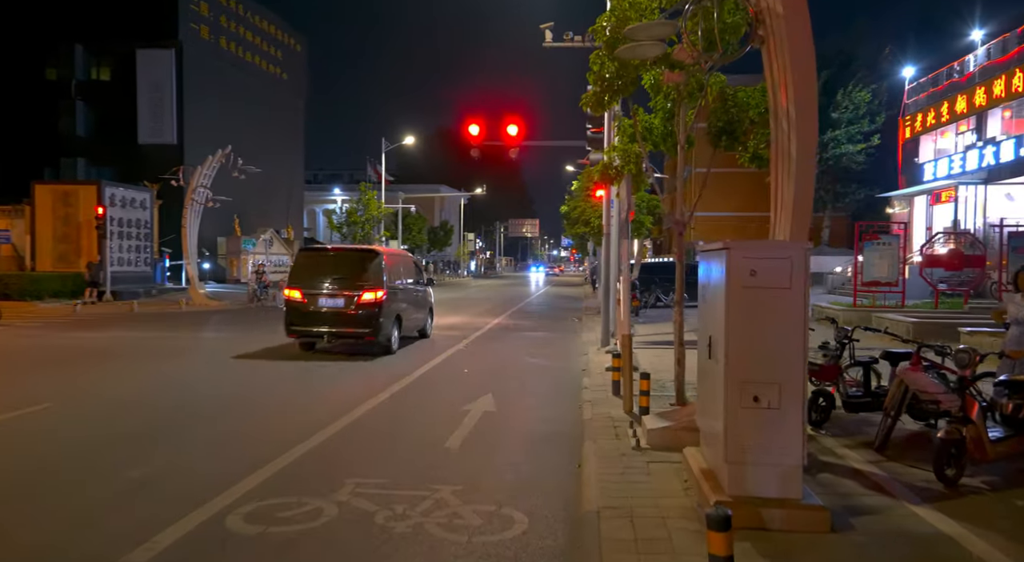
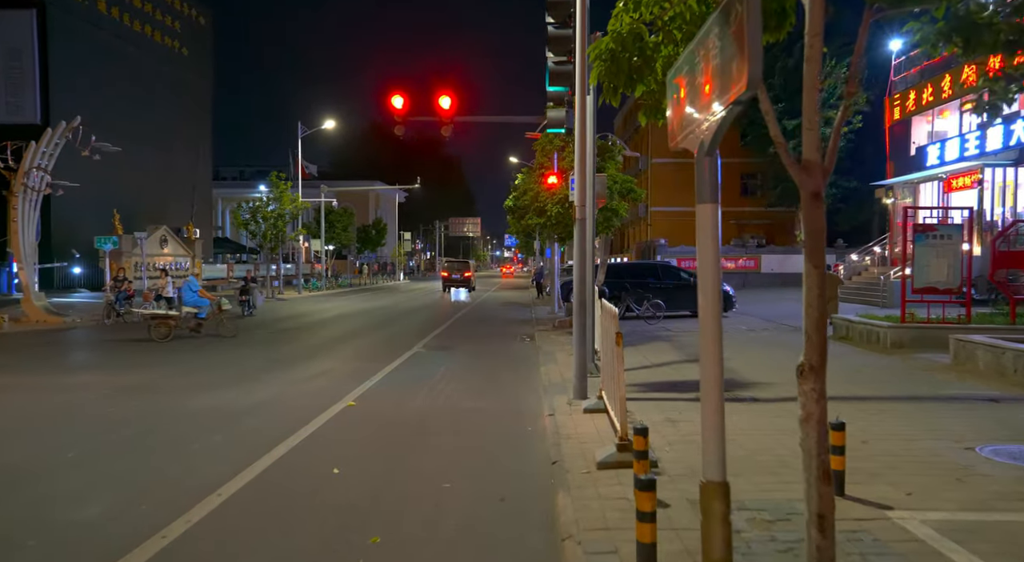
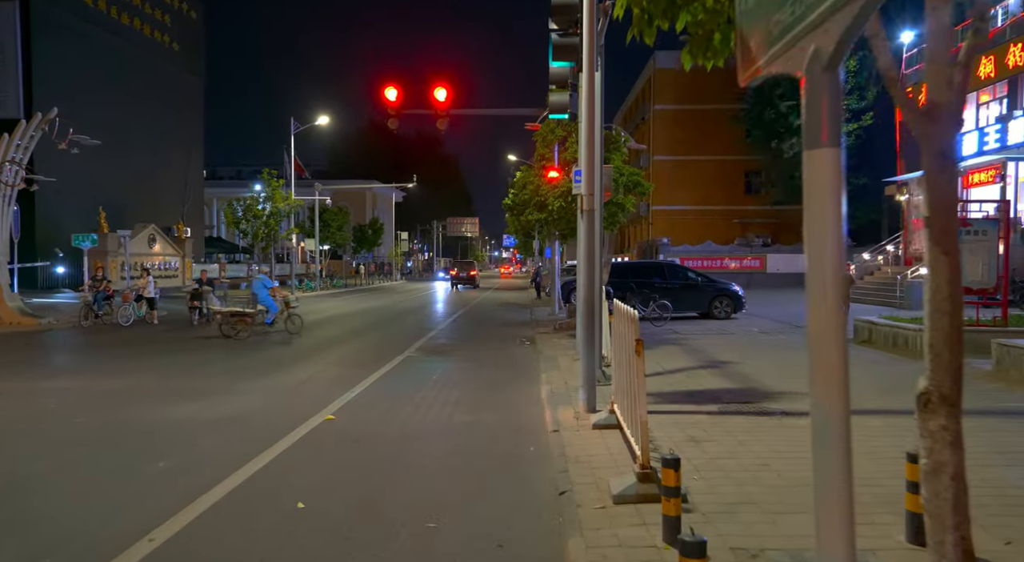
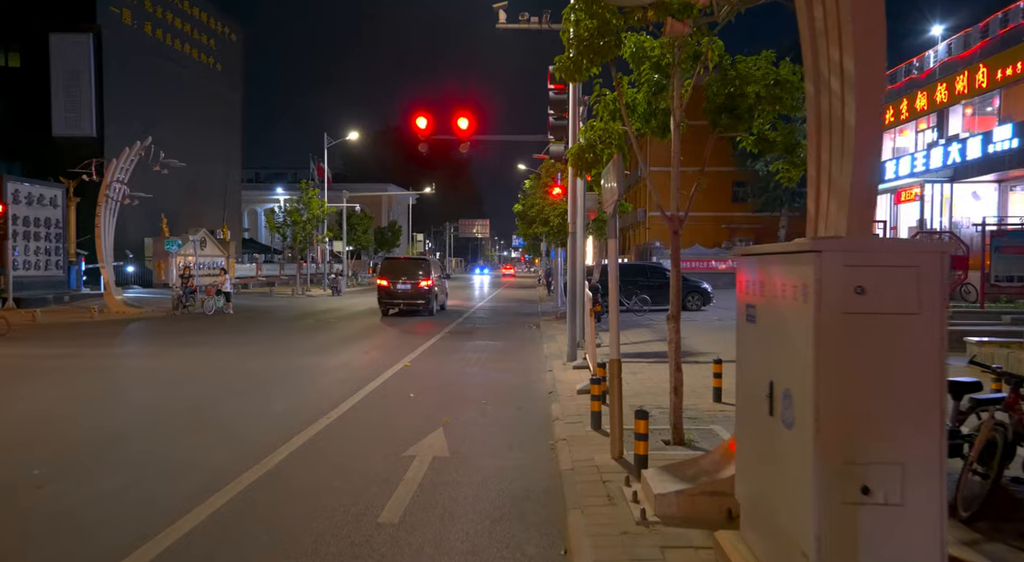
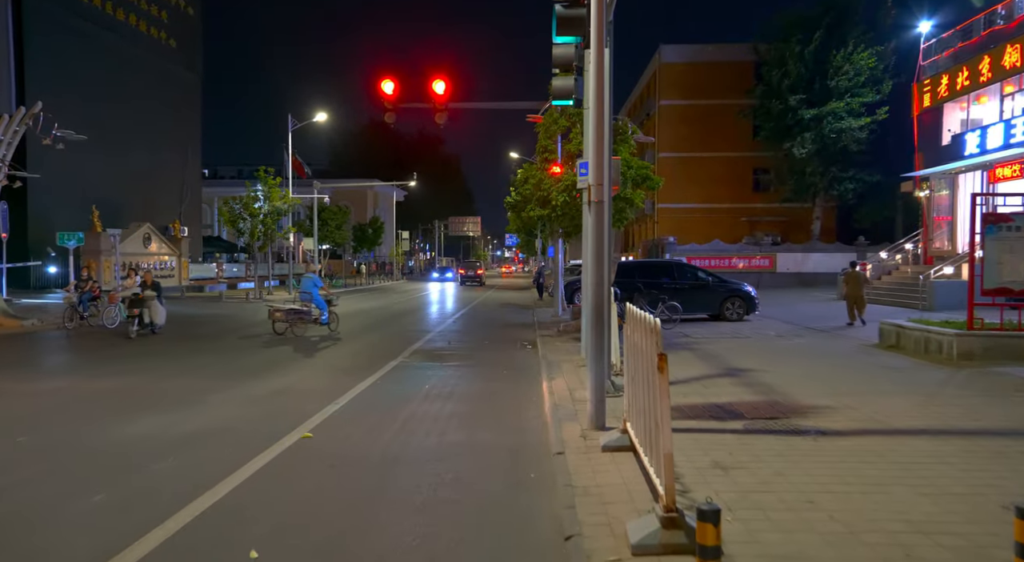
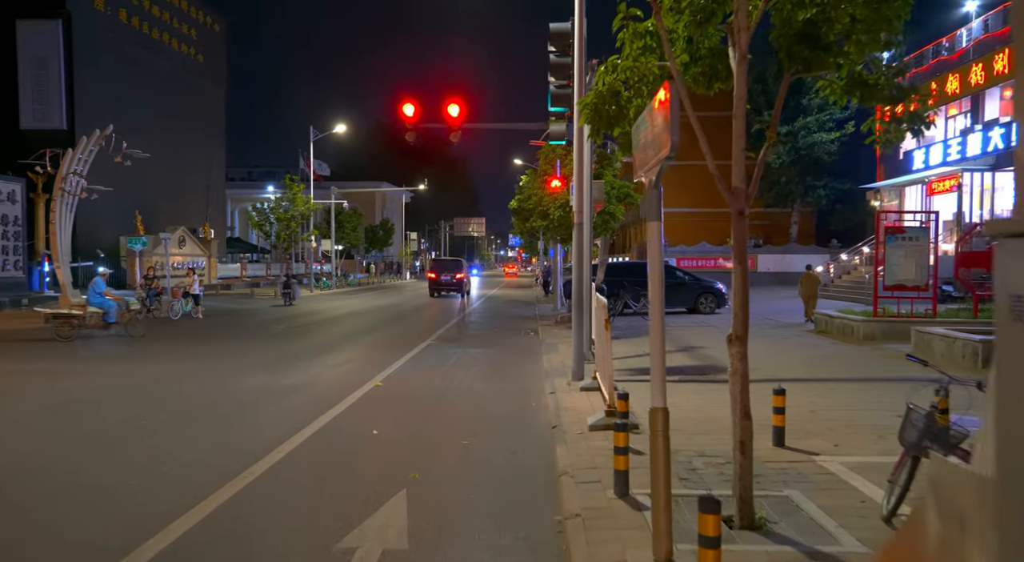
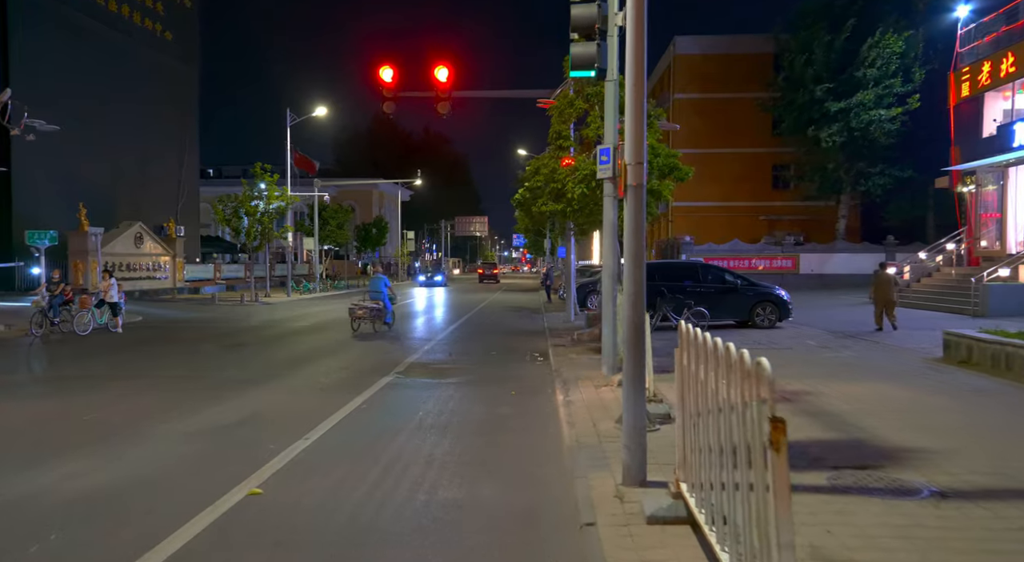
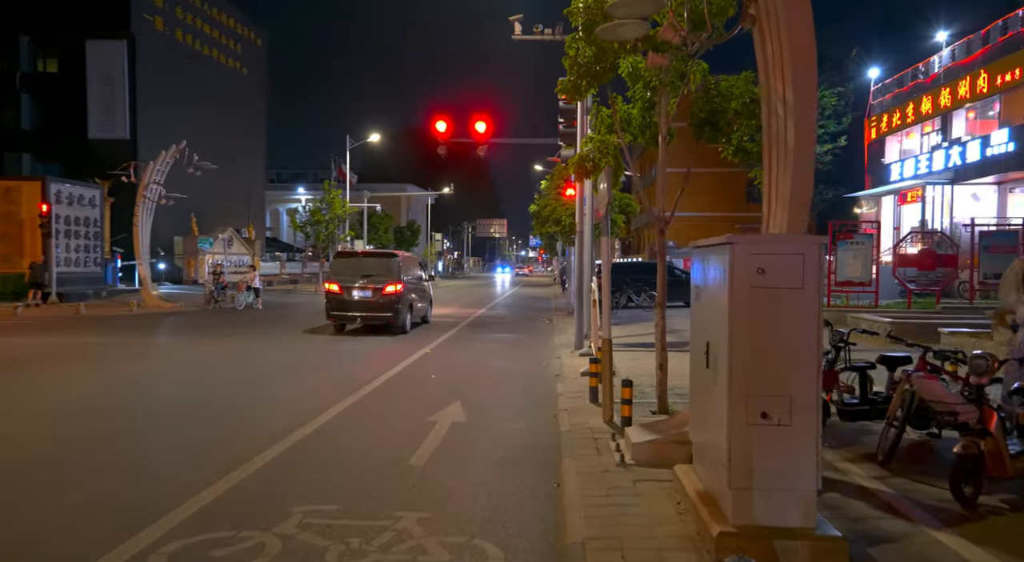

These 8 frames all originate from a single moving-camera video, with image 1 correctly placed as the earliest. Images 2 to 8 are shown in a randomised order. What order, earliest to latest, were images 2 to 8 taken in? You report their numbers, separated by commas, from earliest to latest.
8, 4, 6, 2, 3, 5, 7
